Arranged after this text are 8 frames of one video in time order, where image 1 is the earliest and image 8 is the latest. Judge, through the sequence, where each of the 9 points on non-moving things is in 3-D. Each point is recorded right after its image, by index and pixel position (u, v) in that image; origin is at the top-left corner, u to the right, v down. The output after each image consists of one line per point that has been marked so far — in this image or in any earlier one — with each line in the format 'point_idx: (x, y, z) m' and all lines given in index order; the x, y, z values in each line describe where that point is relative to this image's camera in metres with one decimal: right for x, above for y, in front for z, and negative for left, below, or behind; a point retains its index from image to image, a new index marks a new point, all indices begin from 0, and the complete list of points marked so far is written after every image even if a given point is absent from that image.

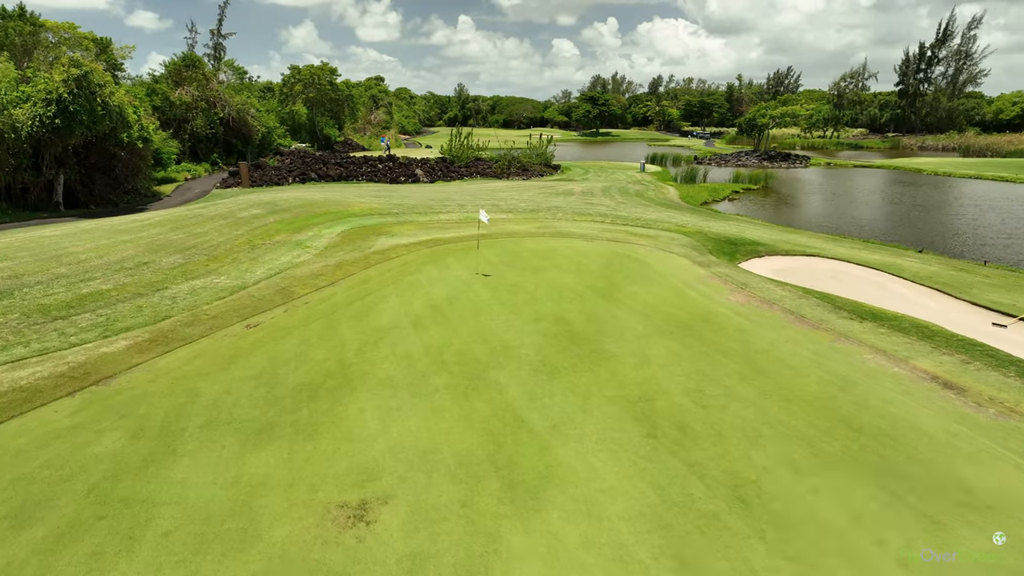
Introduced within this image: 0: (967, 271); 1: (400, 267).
0: (+12.0, +0.4, +18.9) m
1: (-2.7, +0.5, +17.4) m
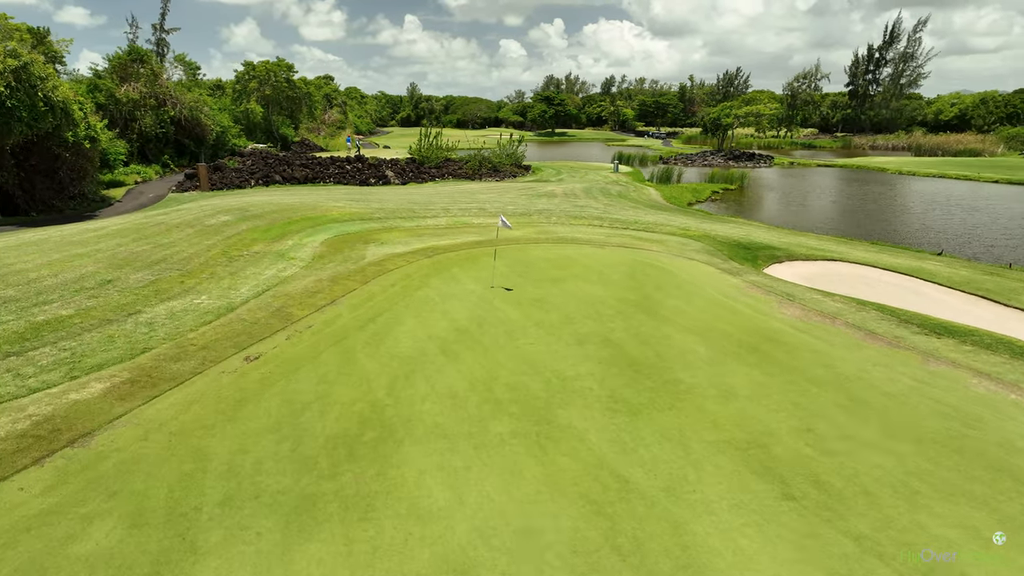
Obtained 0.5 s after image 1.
0: (+12.2, +0.3, +18.0) m
1: (-2.3, +0.1, +15.5) m
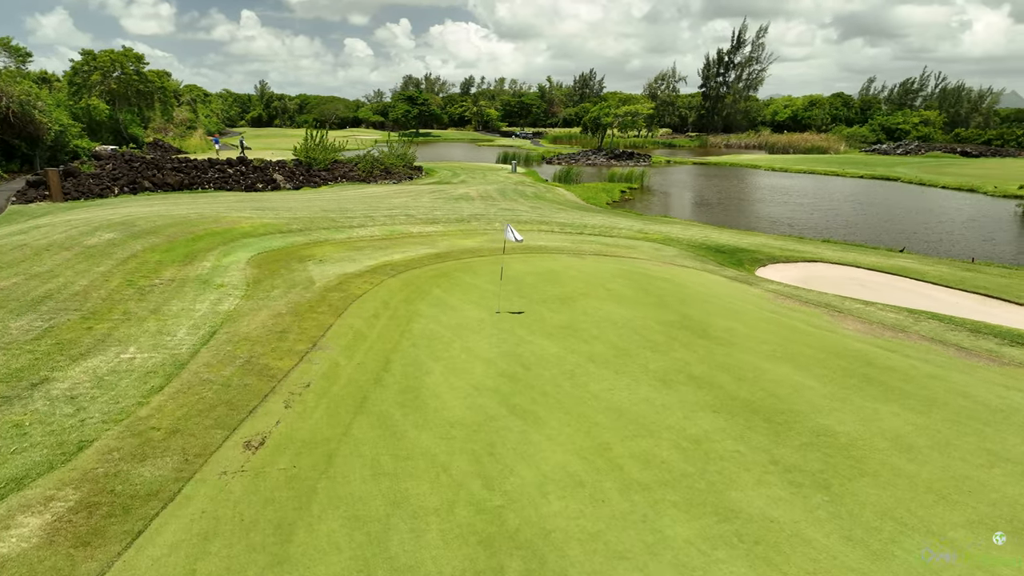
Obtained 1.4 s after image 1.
0: (+11.5, +0.4, +17.8) m
1: (-2.2, -0.4, +12.5) m
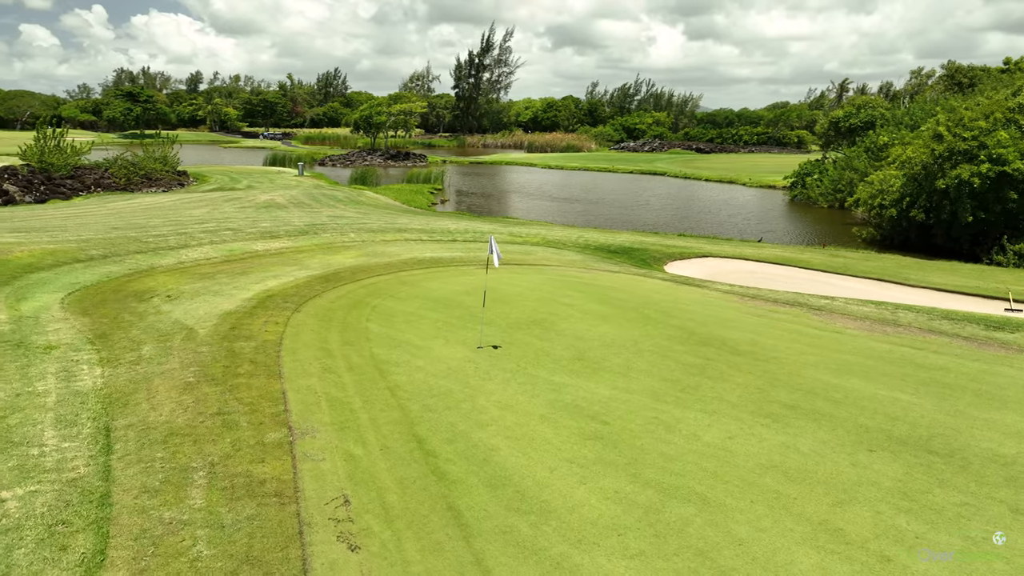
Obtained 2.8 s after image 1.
0: (+8.7, +0.8, +19.0) m
1: (-2.3, -0.9, +9.3) m
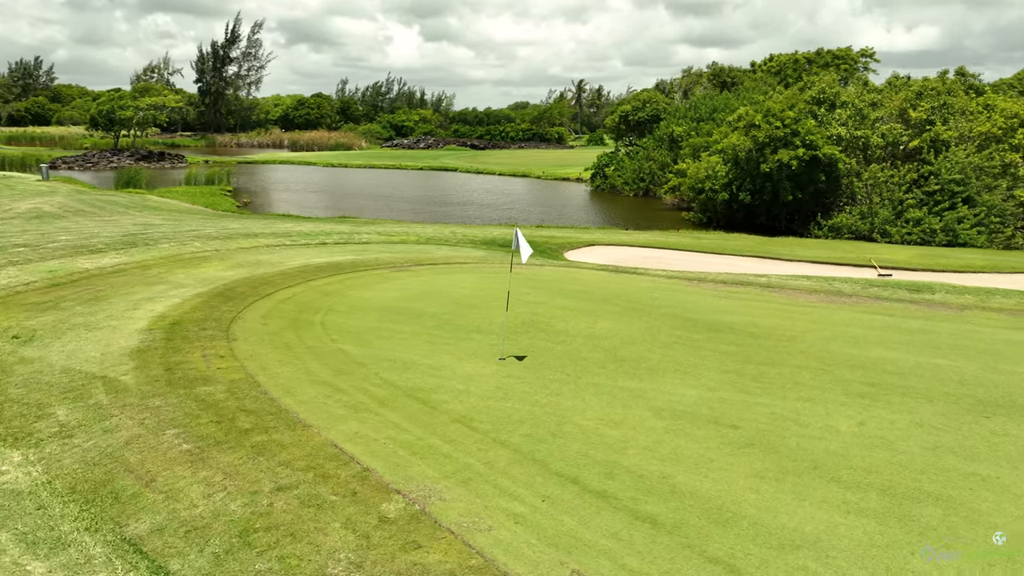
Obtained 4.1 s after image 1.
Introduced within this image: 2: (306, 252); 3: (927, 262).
0: (+5.3, +1.4, +20.0) m
1: (-1.6, -1.1, +7.2) m
2: (-4.4, +0.8, +15.4) m
3: (+9.5, +0.6, +16.6) m
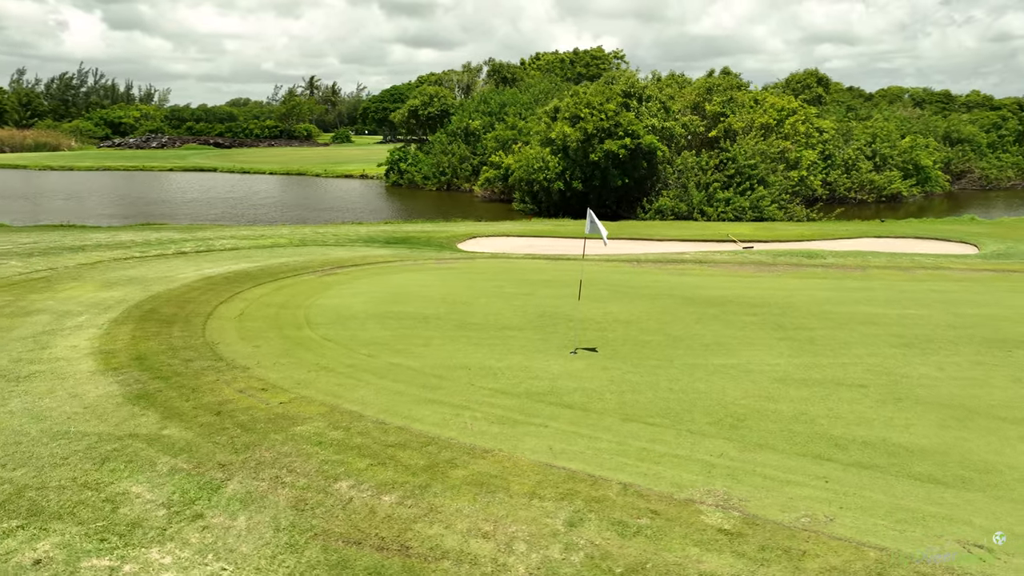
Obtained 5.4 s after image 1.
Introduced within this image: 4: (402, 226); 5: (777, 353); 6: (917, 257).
0: (+1.4, +1.8, +20.6) m
1: (-0.3, -1.1, +6.2) m
2: (-5.9, +0.5, +12.8) m
3: (+6.6, +1.4, +18.9) m
4: (-3.0, +1.7, +19.7) m
5: (+2.9, -0.7, +8.0) m
6: (+8.0, +0.6, +14.1) m
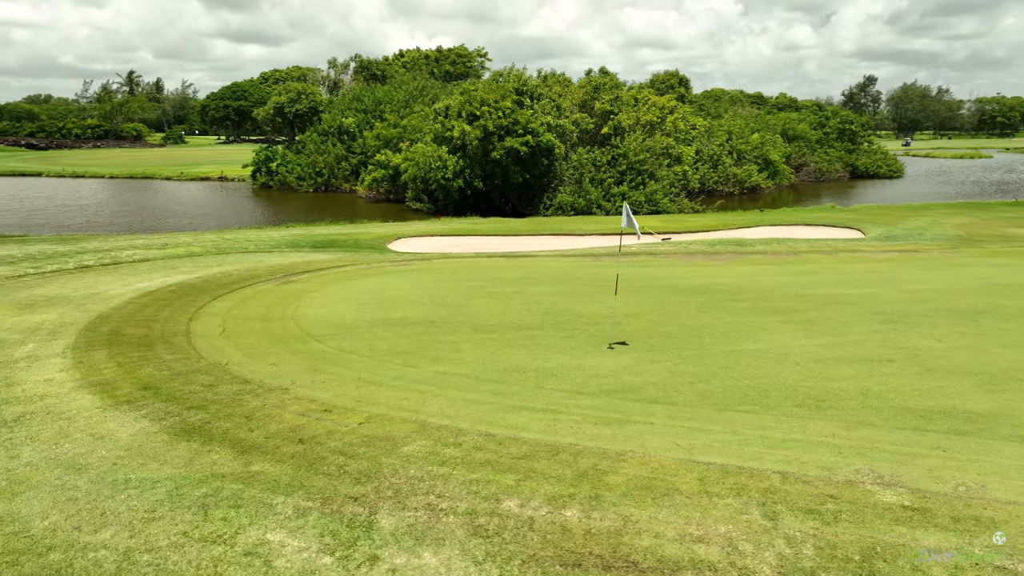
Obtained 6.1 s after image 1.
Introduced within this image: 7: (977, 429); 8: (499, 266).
0: (-1.0, +1.8, +20.3) m
1: (+0.5, -1.0, +6.0) m
2: (-6.4, +0.2, +11.2) m
3: (+4.5, +1.7, +19.8) m
4: (-5.1, +1.5, +18.5) m
5: (+3.3, -0.6, +8.4) m
6: (+6.8, +1.0, +15.4) m
7: (+3.7, -1.1, +5.7) m
8: (-0.2, +0.4, +12.2) m
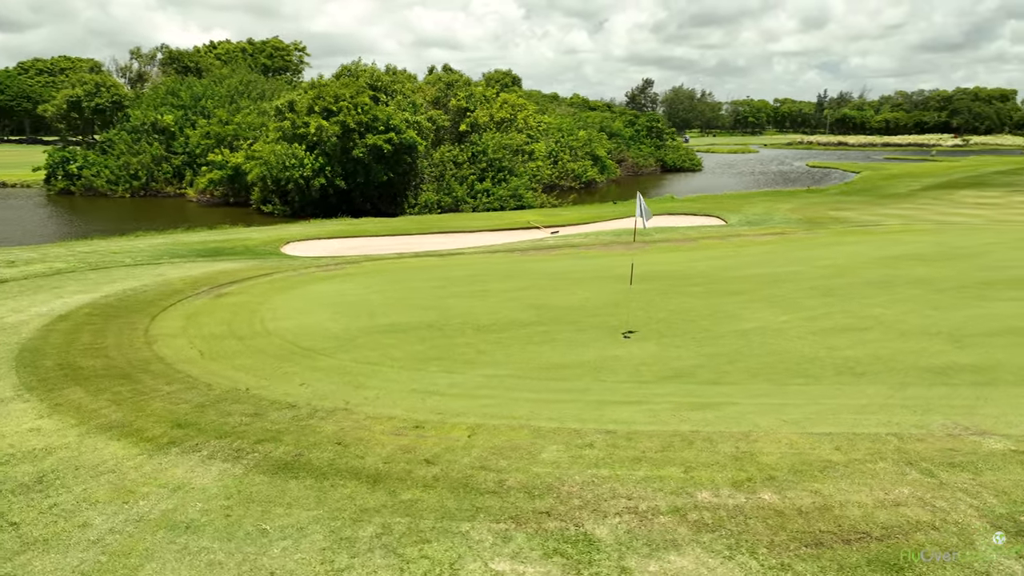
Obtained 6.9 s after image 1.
0: (-4.2, +1.7, +19.4) m
1: (+1.2, -0.9, +6.0) m
2: (-6.9, -0.2, +9.1) m
3: (+1.2, +1.9, +20.3) m
4: (-7.7, +1.2, +16.5) m
5: (+3.2, -0.3, +9.0) m
6: (+4.6, +1.4, +16.8) m
7: (+4.3, -0.8, +6.6) m
8: (-1.2, +0.4, +11.8) m
